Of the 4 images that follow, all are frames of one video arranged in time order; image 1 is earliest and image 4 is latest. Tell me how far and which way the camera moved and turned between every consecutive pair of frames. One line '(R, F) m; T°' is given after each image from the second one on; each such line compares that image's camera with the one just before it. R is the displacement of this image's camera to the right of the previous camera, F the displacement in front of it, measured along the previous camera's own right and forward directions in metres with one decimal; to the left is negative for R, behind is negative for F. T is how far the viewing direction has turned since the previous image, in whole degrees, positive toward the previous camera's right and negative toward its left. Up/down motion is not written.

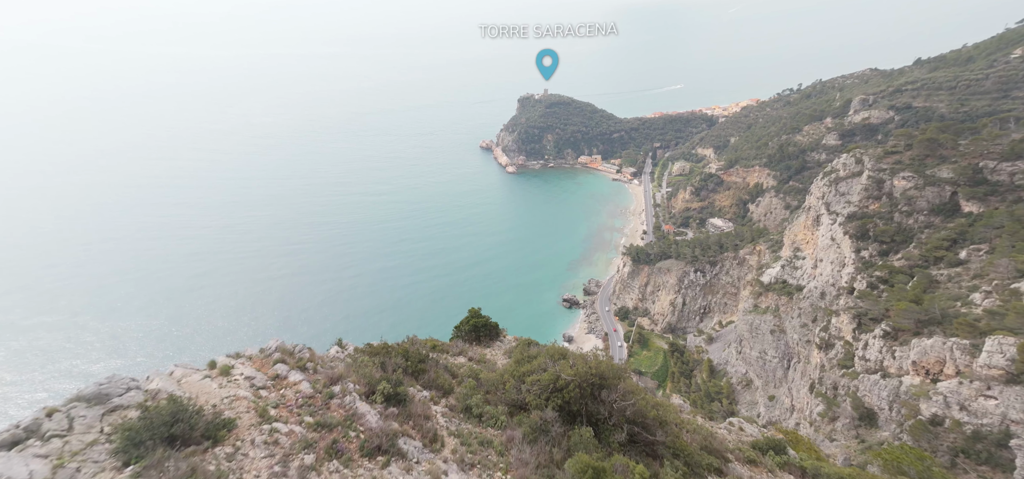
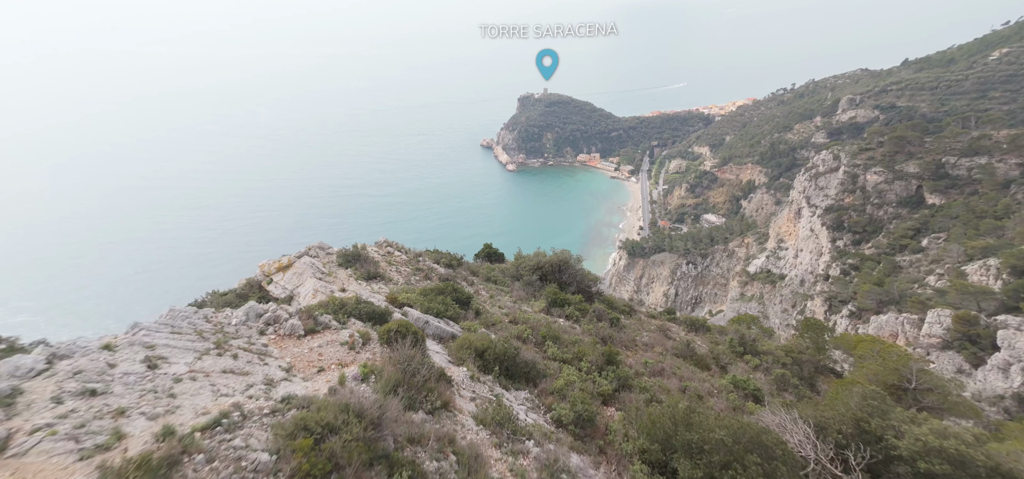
(0.0, -2.9) m; 0°
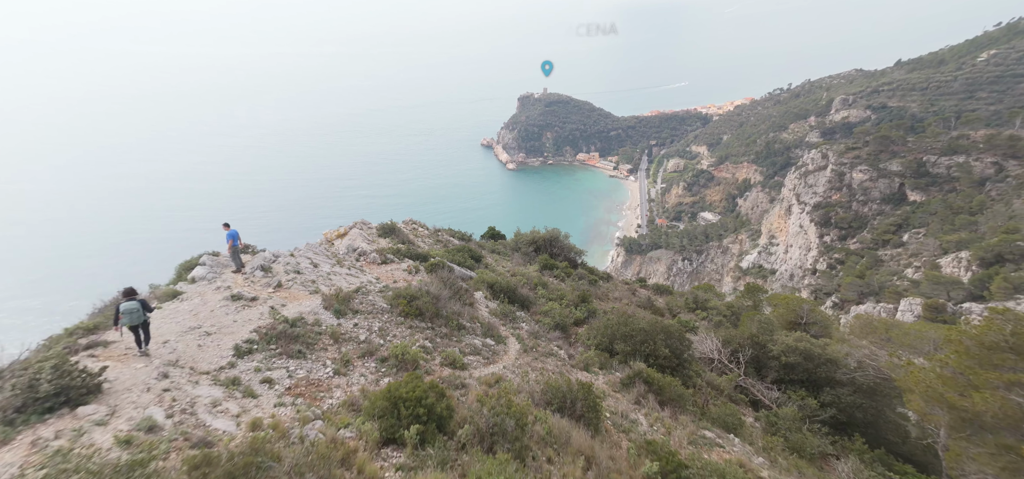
(0.0, -1.6) m; 0°
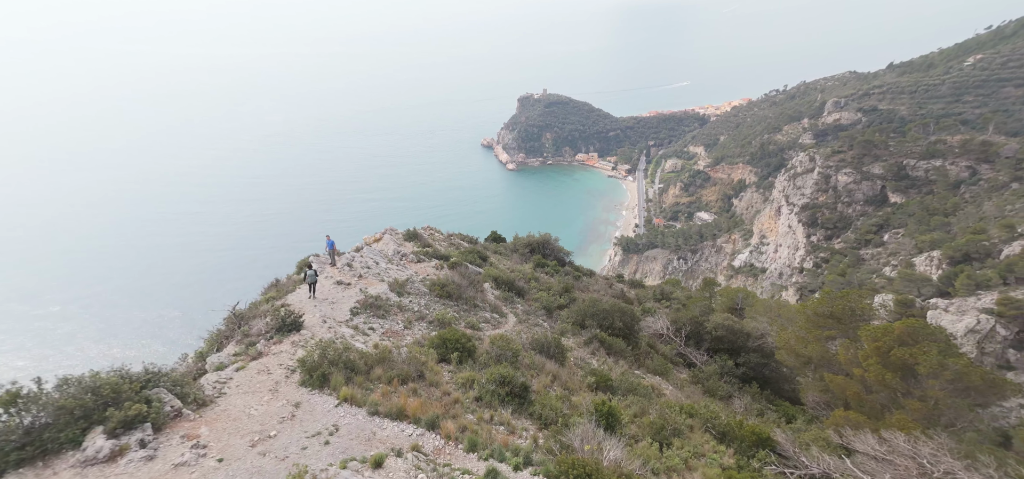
(0.0, -1.7) m; 0°
